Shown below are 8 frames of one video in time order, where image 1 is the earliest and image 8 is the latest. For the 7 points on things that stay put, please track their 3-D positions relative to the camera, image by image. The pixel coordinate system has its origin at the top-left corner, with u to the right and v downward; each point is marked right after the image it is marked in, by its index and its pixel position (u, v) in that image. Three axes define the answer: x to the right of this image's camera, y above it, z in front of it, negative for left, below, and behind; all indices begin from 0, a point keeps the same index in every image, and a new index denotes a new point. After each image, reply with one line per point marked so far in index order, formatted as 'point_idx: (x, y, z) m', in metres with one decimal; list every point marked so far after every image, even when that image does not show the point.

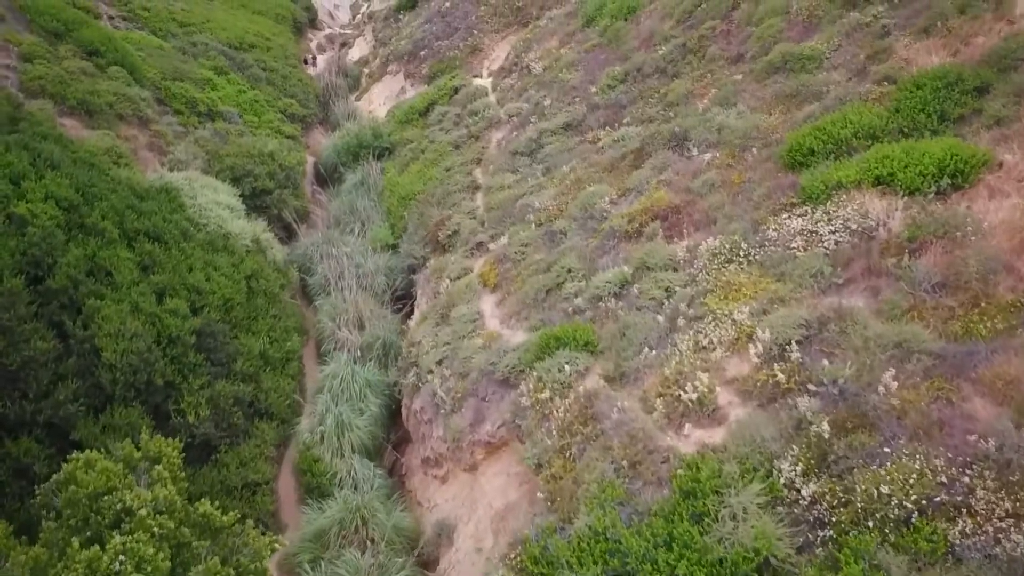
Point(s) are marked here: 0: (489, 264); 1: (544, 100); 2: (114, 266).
0: (-0.3, +0.3, +11.1) m
1: (+0.5, +3.1, +14.8) m
2: (-4.5, +0.2, +10.0) m
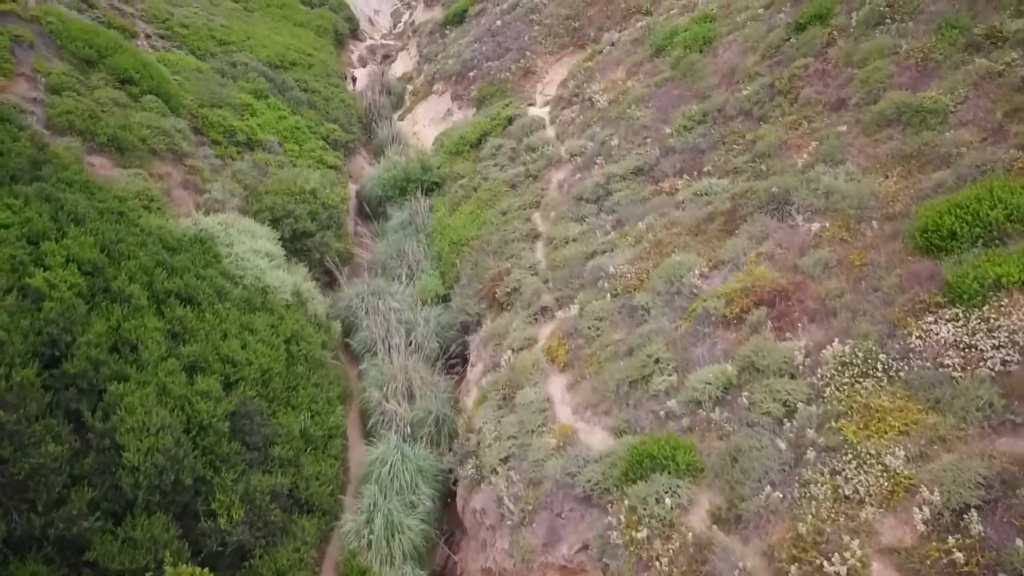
0: (+0.5, -0.5, +9.8) m
1: (+1.5, +2.3, +13.5) m
2: (-3.7, -0.5, +8.9) m
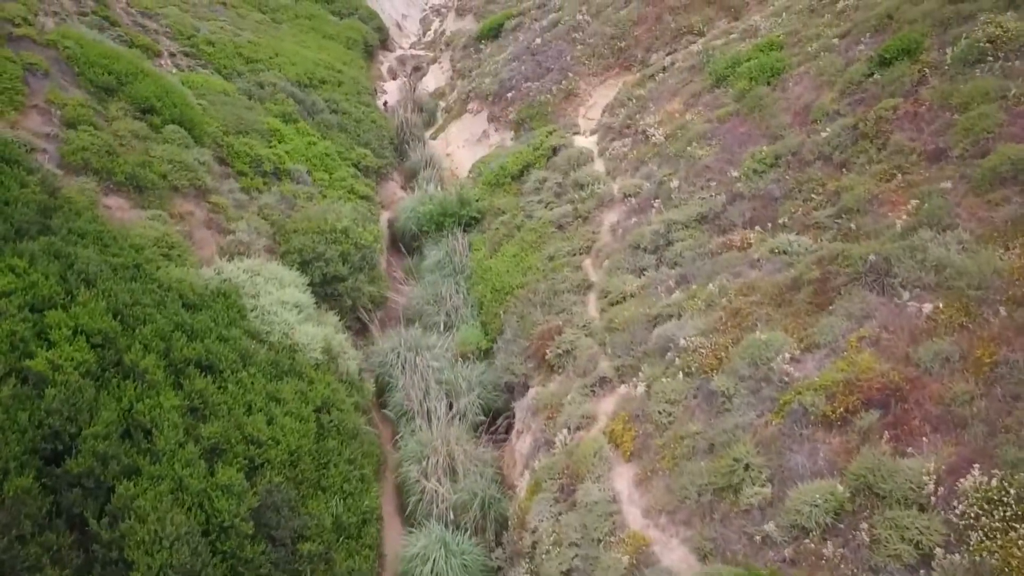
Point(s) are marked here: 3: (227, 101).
0: (+1.1, -1.3, +8.7) m
1: (+2.2, +1.5, +12.4) m
2: (-3.2, -1.2, +7.9) m
3: (-5.3, +3.5, +16.6) m
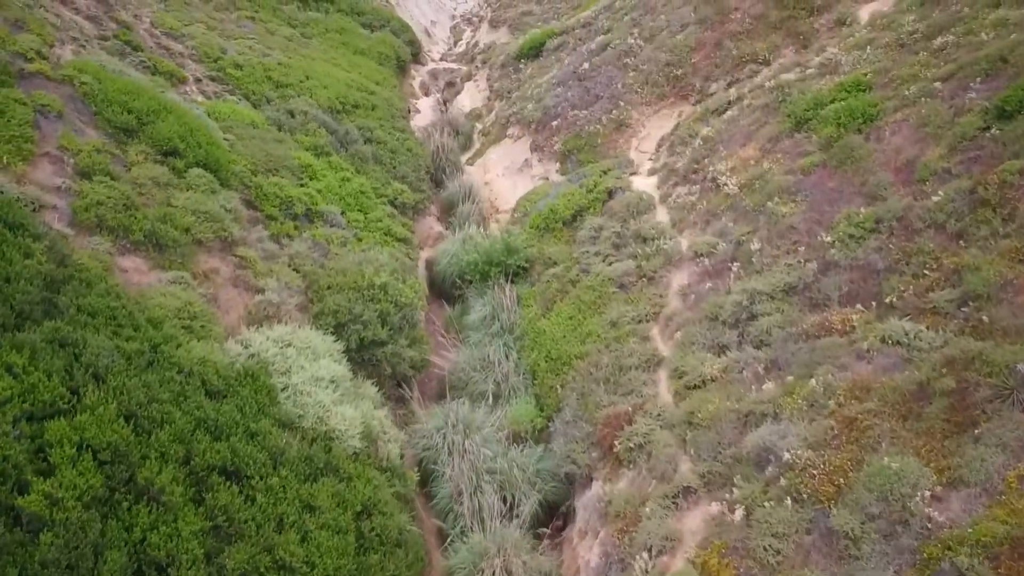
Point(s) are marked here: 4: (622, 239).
0: (+1.7, -2.2, +7.4) m
1: (+2.9, +0.6, +11.0) m
2: (-2.6, -2.0, +6.7) m
3: (-4.4, +2.7, +15.4) m
4: (+1.6, +0.7, +12.9) m
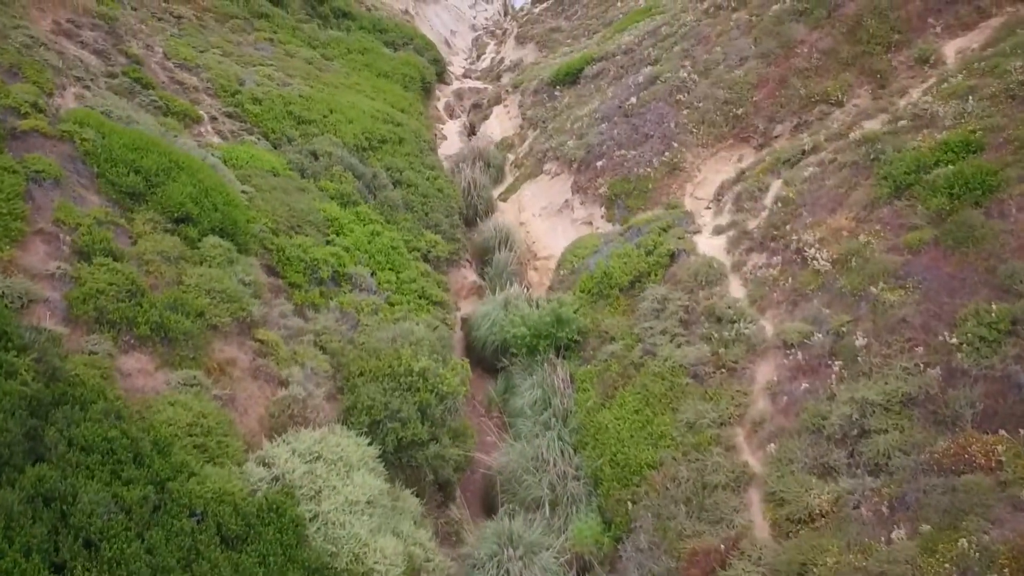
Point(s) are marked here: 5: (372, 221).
0: (+2.3, -3.2, +5.9) m
1: (+3.6, -0.5, +9.5) m
2: (-2.0, -3.1, +5.2) m
3: (-3.7, +1.7, +14.0) m
4: (+2.3, -0.3, +11.4) m
5: (-2.3, +1.1, +14.4) m
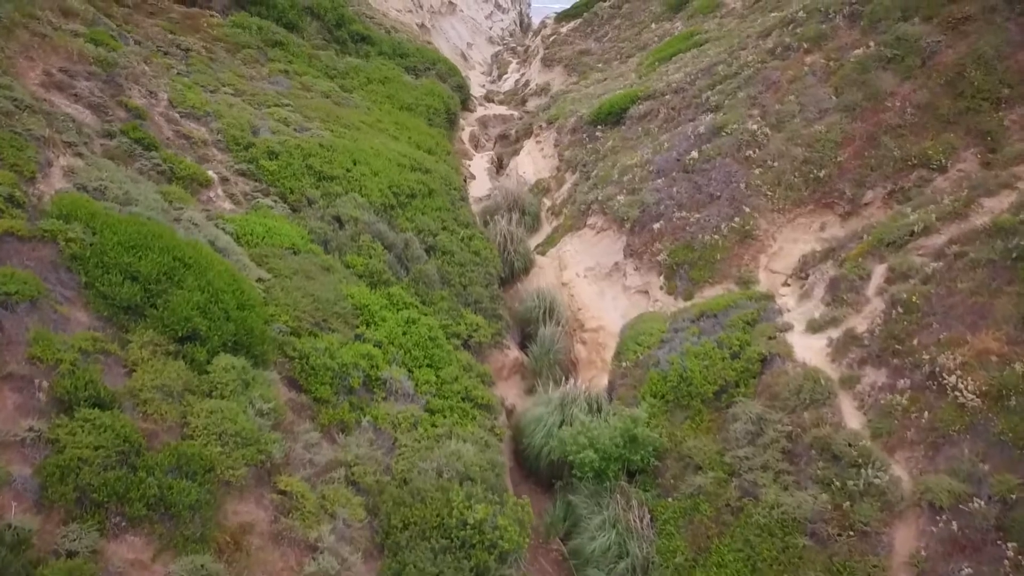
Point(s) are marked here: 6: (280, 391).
0: (+3.0, -4.6, +4.0) m
1: (+4.3, -1.8, +7.6) m
2: (-1.3, -4.4, +3.4) m
3: (-2.9, +0.3, +12.1) m
4: (+3.1, -1.7, +9.5) m
5: (-1.5, -0.2, +12.6) m
6: (-2.5, -1.1, +9.6) m
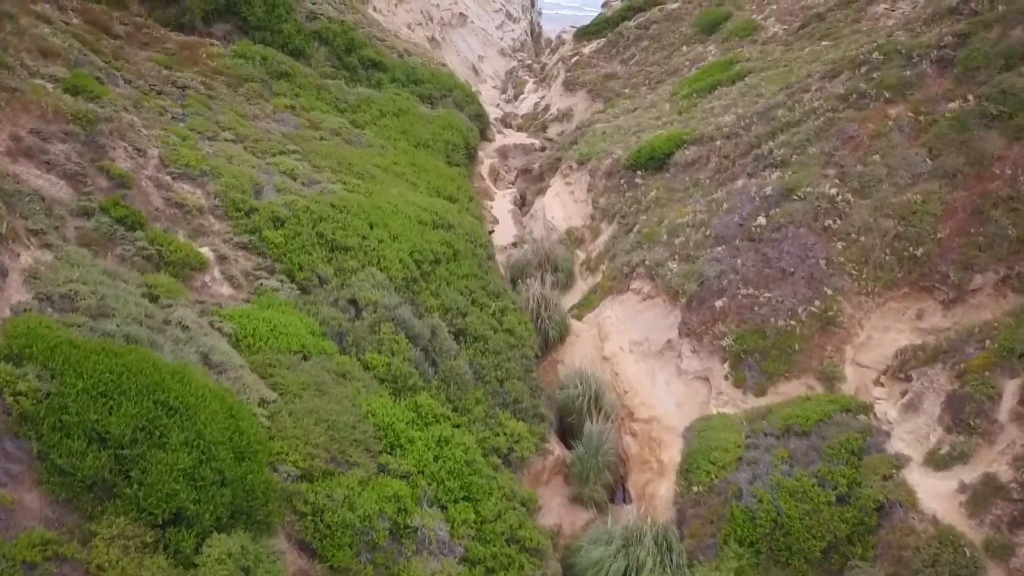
0: (+3.6, -5.9, +2.0) m
1: (+4.9, -3.1, +5.6) m
2: (-0.7, -5.7, +1.4) m
3: (-2.3, -1.0, +10.1) m
4: (+3.6, -3.0, +7.5) m
5: (-0.9, -1.5, +10.6) m
6: (-1.9, -2.4, +7.7) m
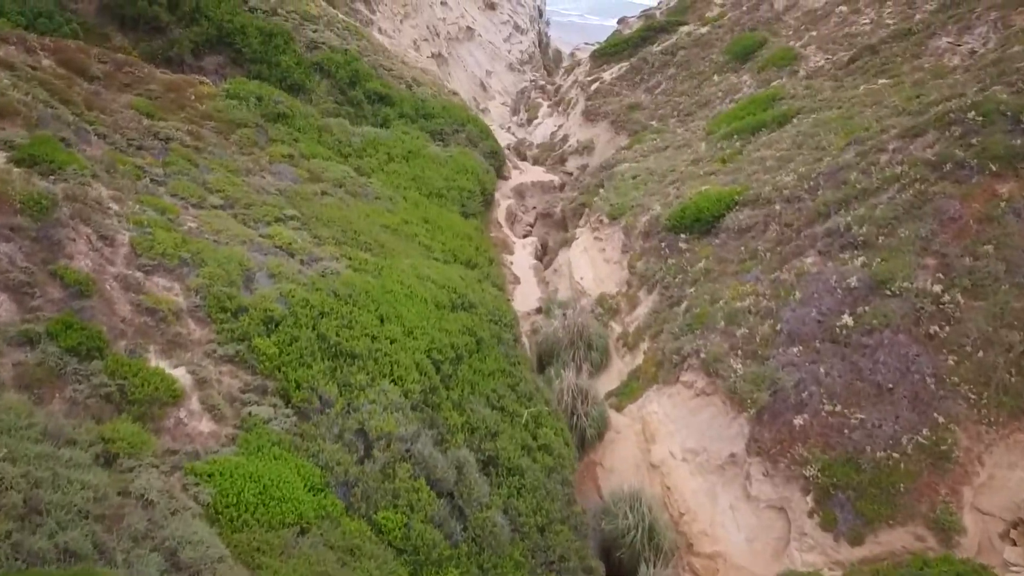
0: (+4.0, -7.3, -0.2) m
1: (+5.4, -4.6, +3.4) m
2: (-0.2, -7.1, -0.8) m
3: (-1.8, -2.4, +8.0) m
4: (+4.1, -4.4, +5.3) m
5: (-0.4, -3.0, +8.4) m
6: (-1.4, -3.9, +5.5) m
